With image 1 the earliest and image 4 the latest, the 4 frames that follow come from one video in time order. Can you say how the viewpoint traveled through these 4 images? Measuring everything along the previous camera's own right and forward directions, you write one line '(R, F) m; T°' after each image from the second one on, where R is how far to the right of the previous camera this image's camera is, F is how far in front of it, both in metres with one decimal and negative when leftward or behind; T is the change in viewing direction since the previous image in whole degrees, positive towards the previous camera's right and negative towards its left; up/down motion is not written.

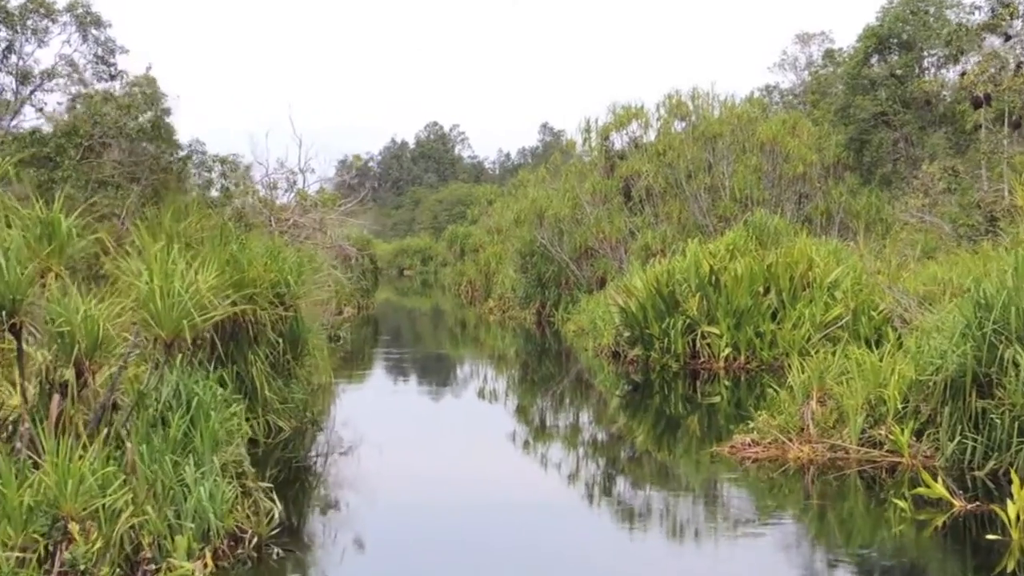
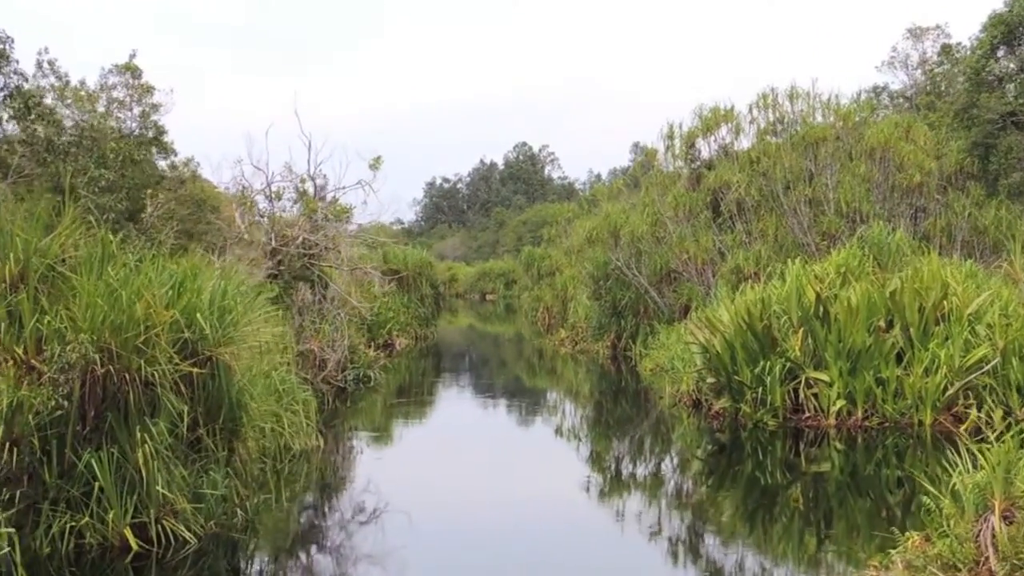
(+0.5, +2.6) m; -6°
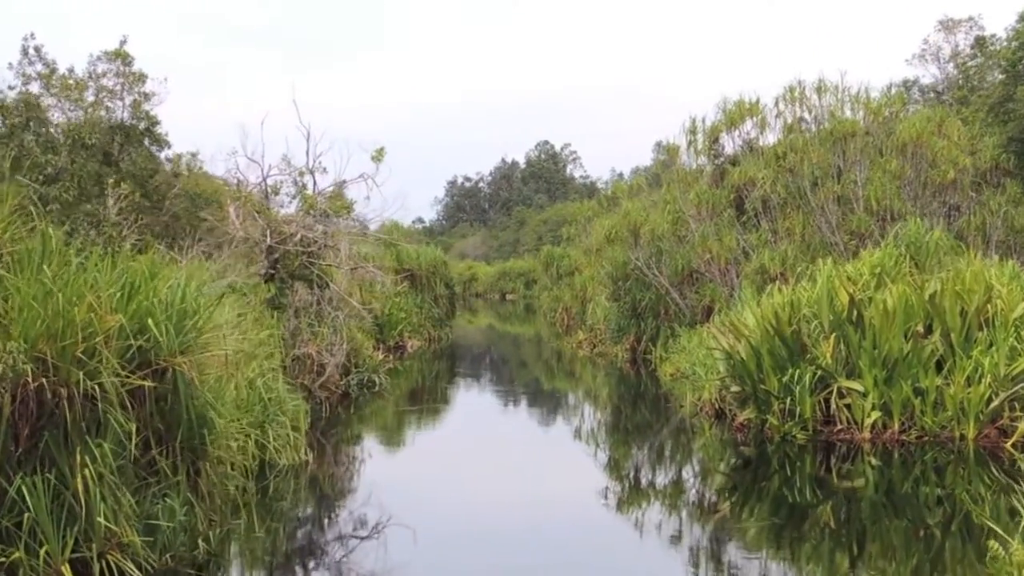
(+0.2, +0.7) m; -1°
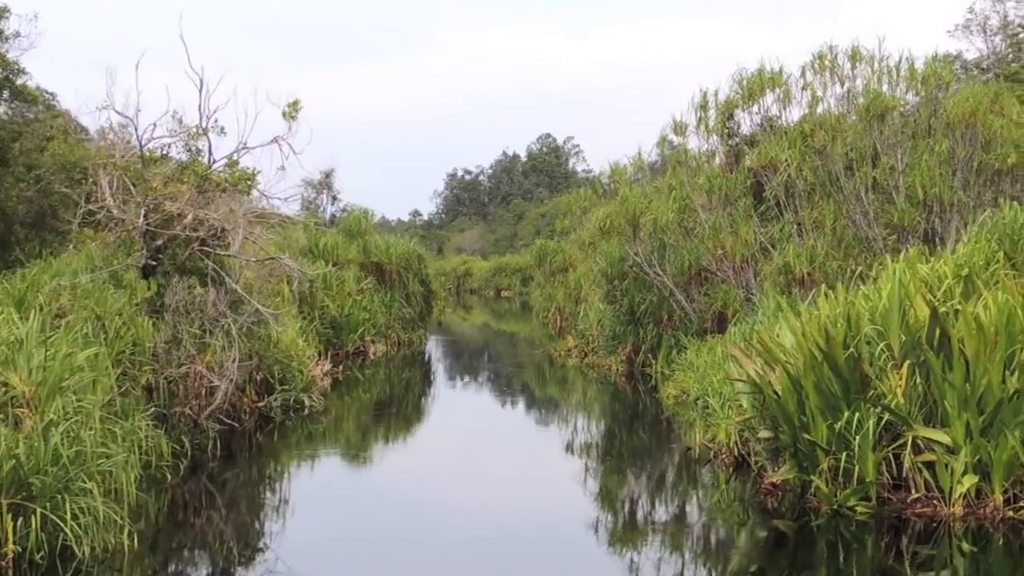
(+0.4, +2.7) m; 0°
